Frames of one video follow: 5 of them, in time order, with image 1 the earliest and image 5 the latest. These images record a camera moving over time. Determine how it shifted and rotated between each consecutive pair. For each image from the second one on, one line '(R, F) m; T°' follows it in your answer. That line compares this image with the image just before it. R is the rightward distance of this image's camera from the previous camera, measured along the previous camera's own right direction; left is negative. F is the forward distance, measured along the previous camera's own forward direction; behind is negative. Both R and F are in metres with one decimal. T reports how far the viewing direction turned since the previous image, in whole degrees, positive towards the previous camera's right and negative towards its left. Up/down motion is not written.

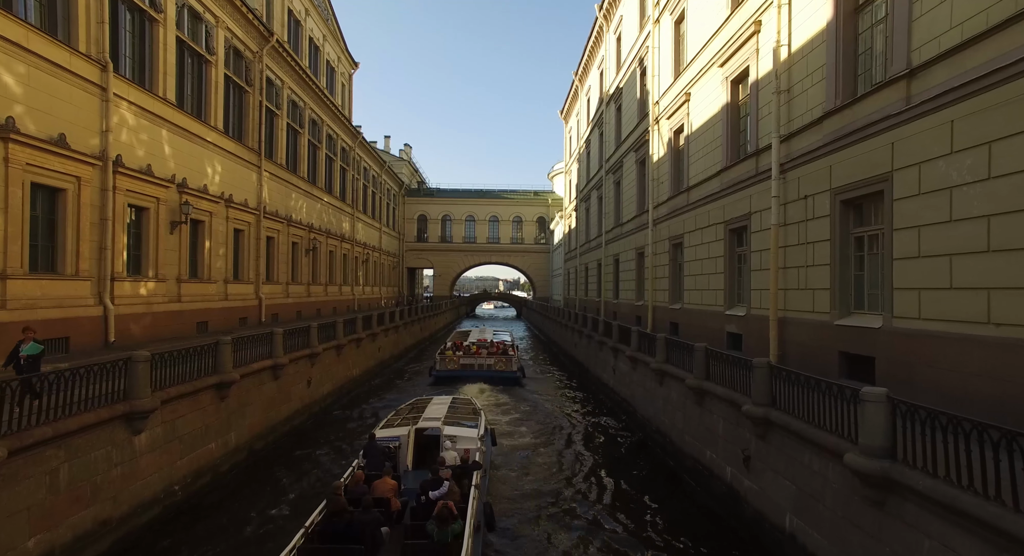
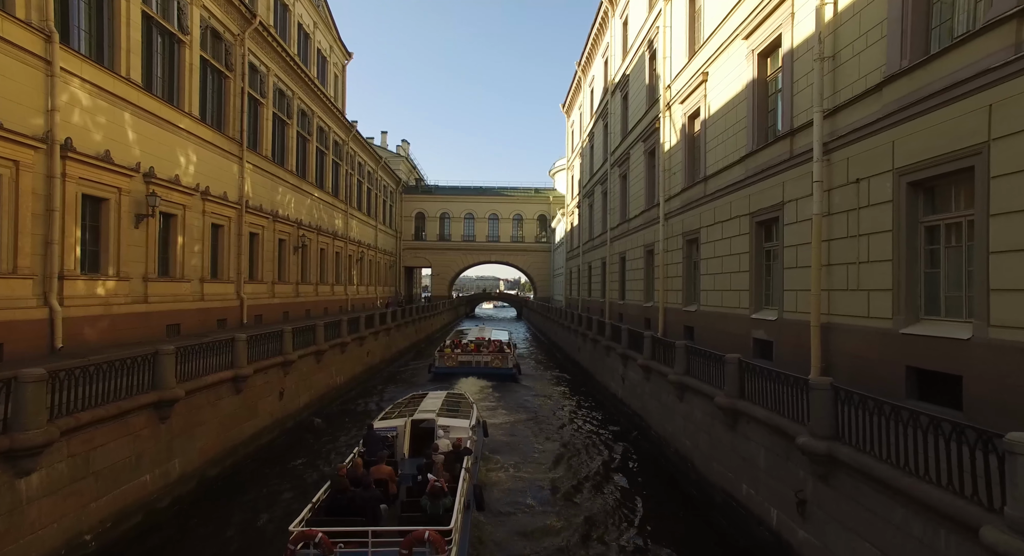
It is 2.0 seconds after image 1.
(+0.1, +1.4) m; 0°
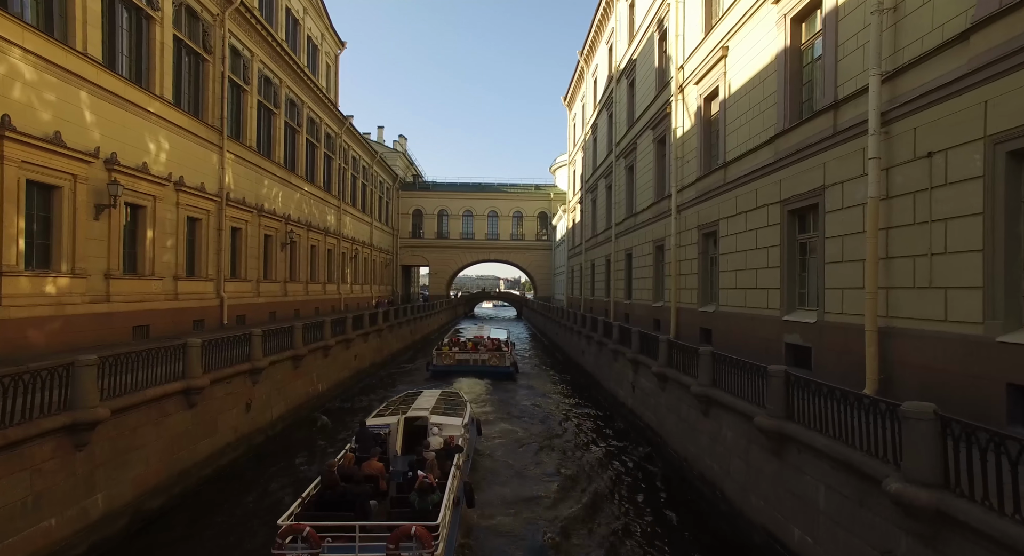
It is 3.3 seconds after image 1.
(0.0, +1.3) m; 0°
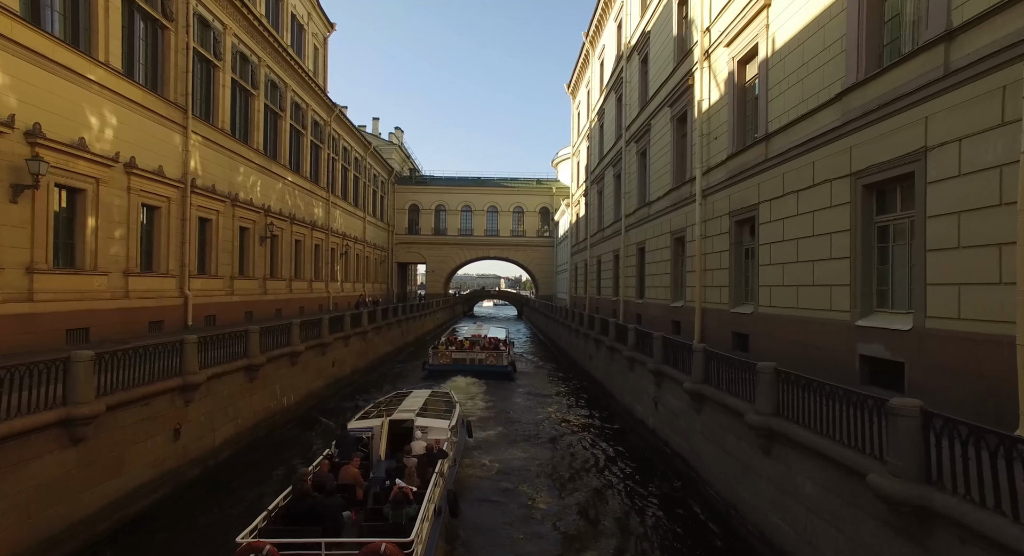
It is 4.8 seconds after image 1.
(+0.1, +2.0) m; 0°
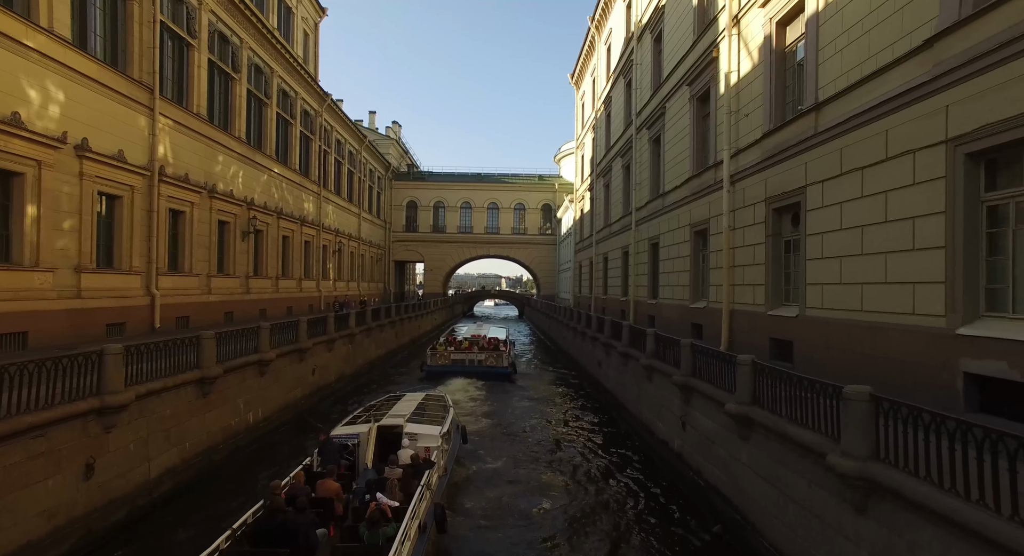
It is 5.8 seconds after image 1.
(0.0, +1.6) m; 0°
